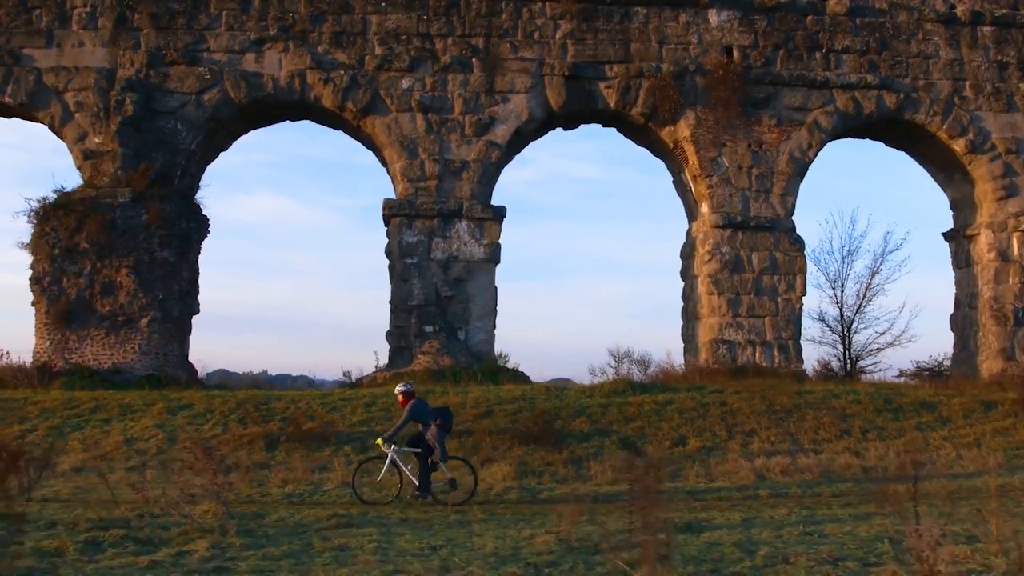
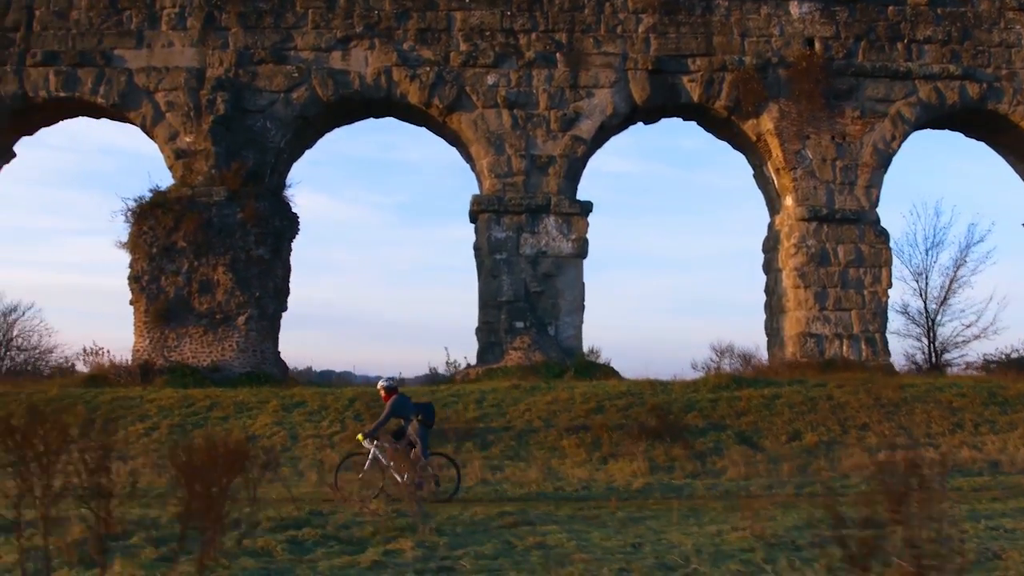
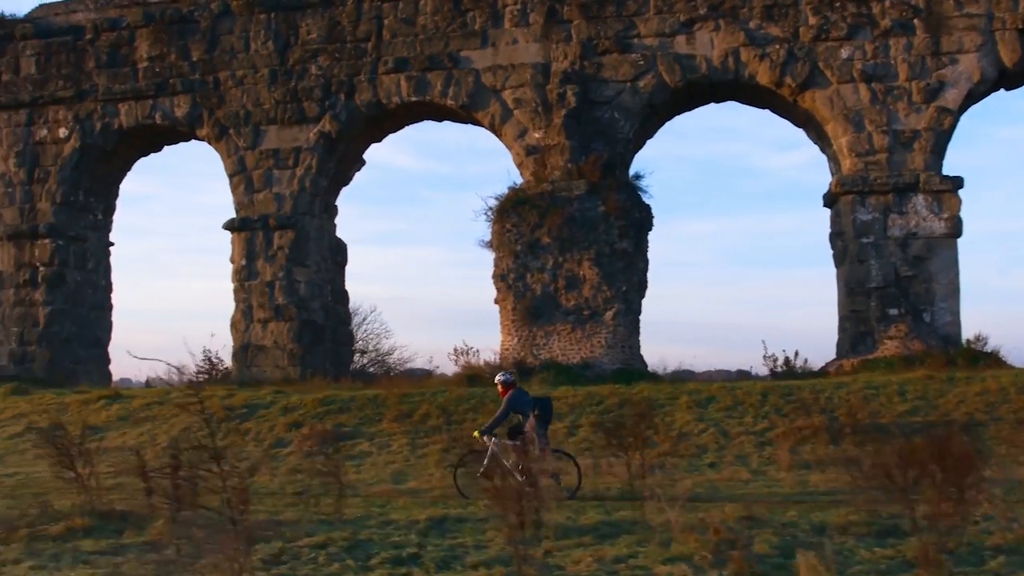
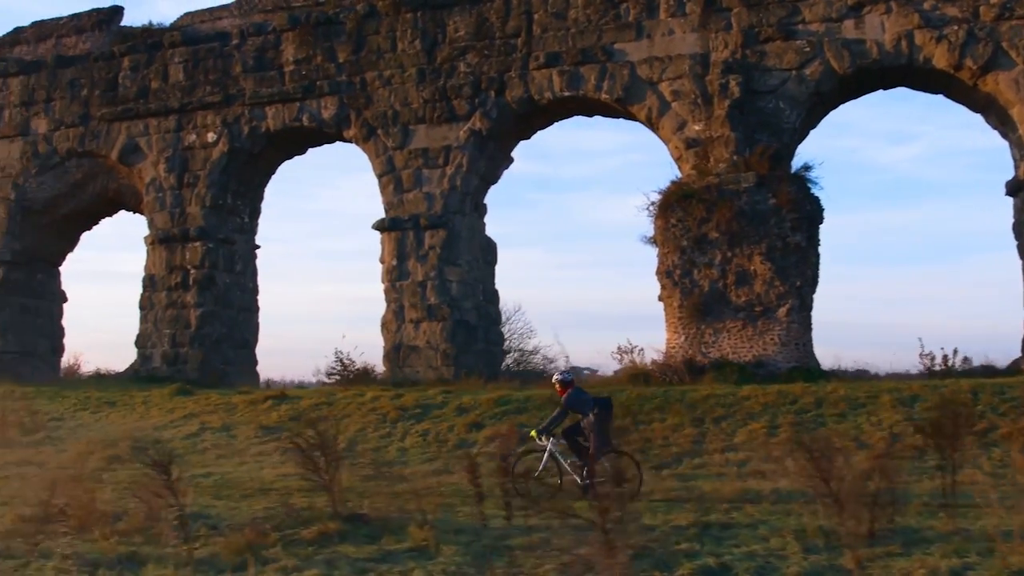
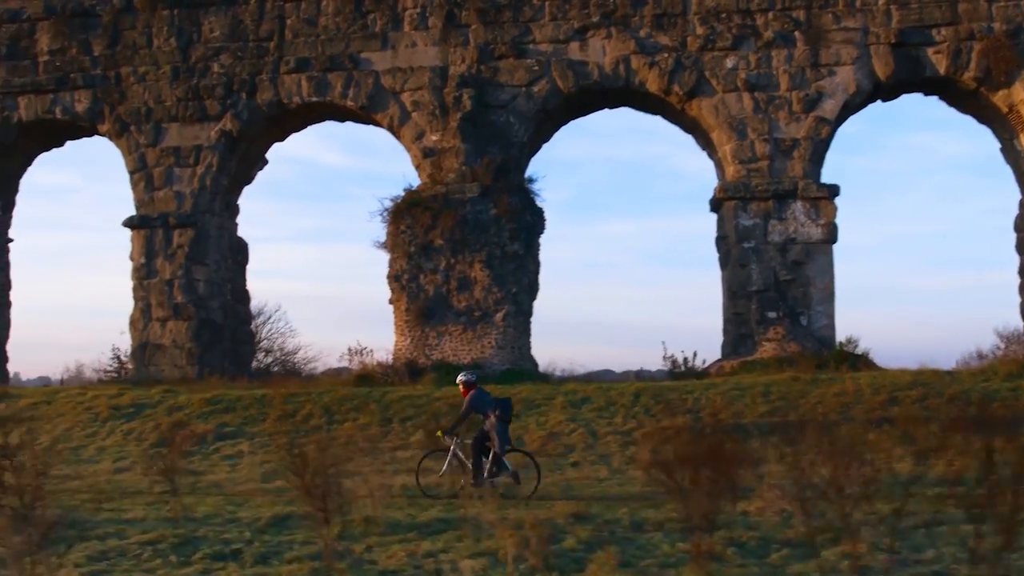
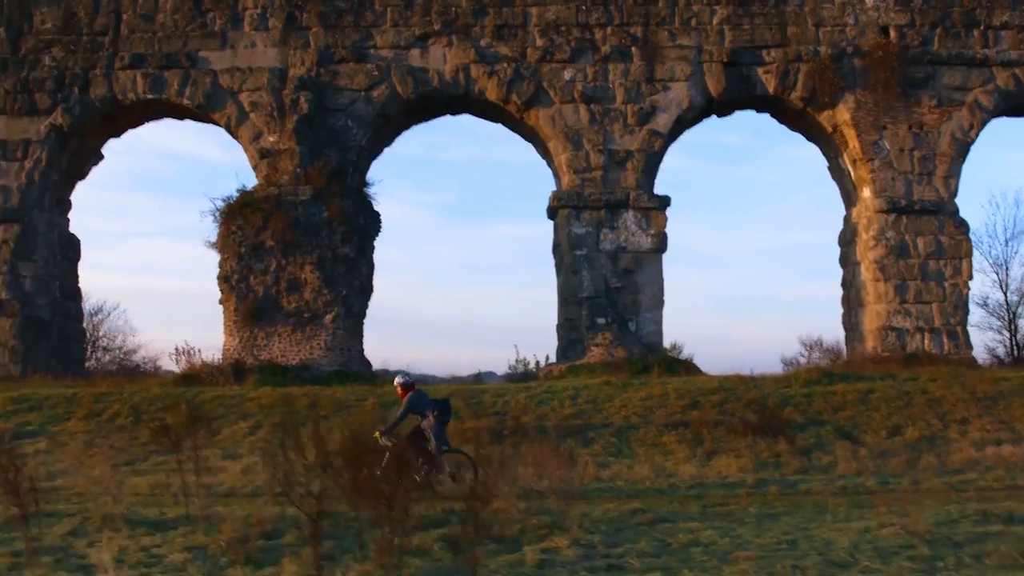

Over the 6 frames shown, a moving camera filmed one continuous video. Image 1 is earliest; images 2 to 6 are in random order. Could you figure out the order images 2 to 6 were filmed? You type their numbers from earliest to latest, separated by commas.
2, 6, 5, 3, 4
